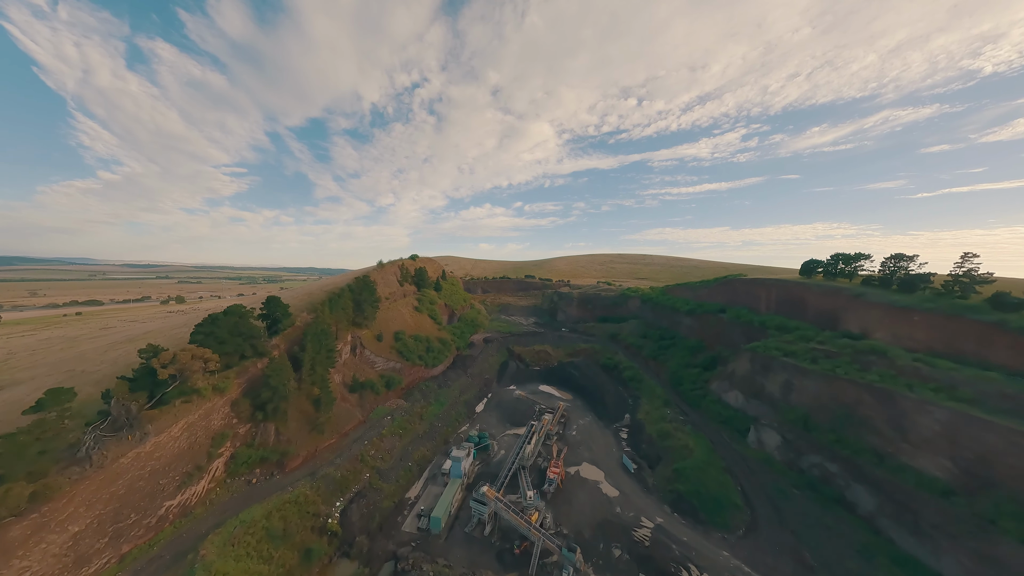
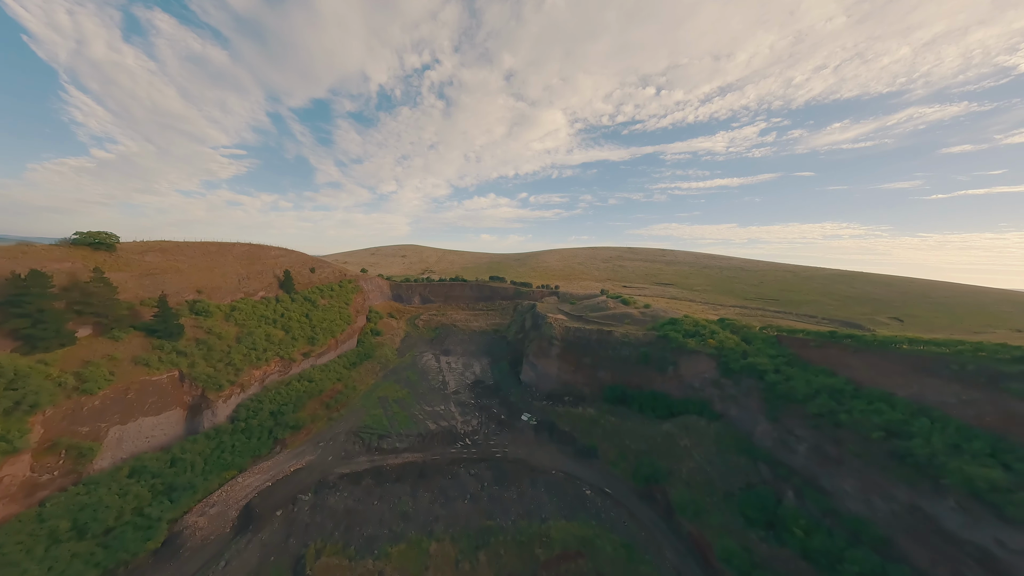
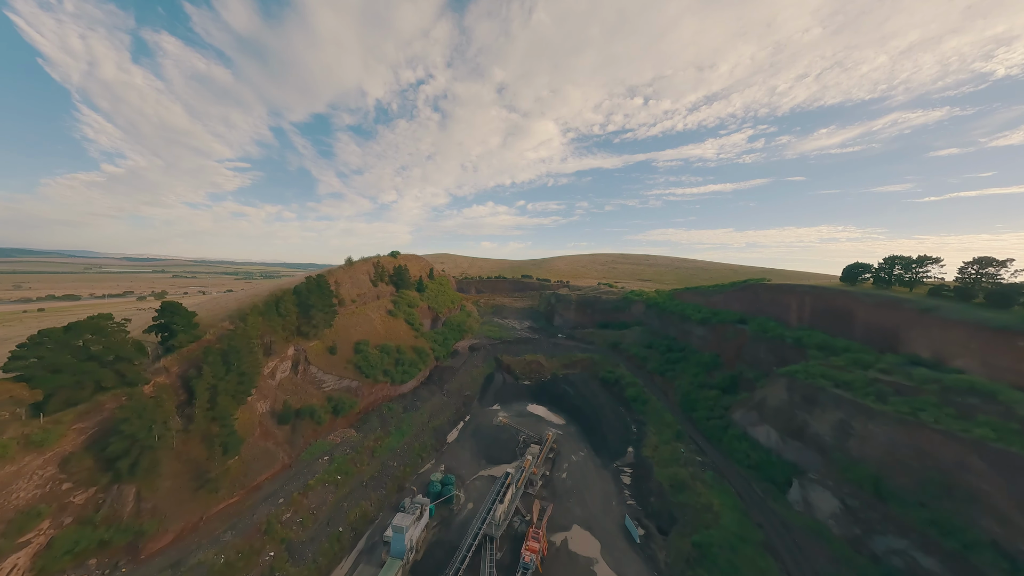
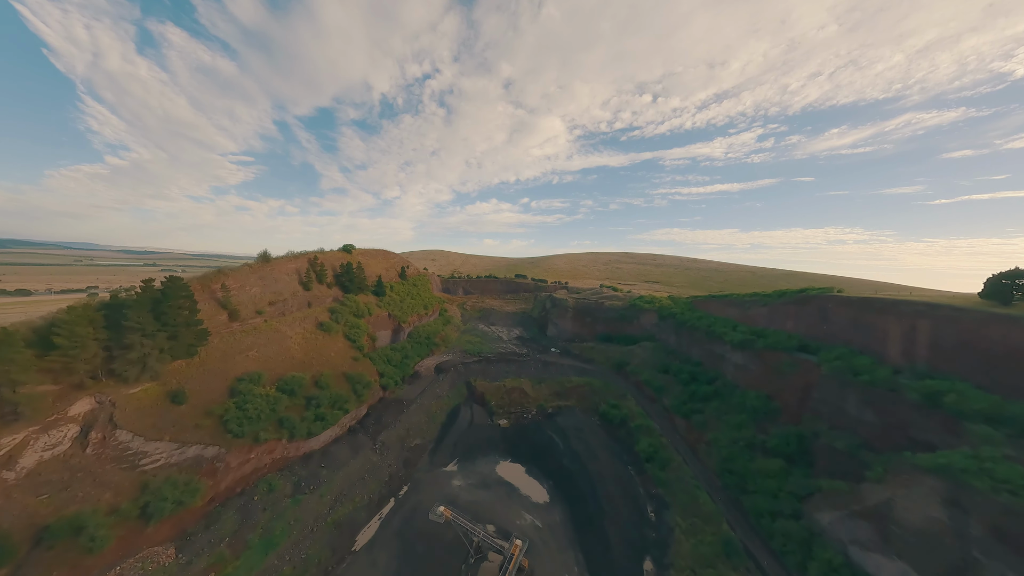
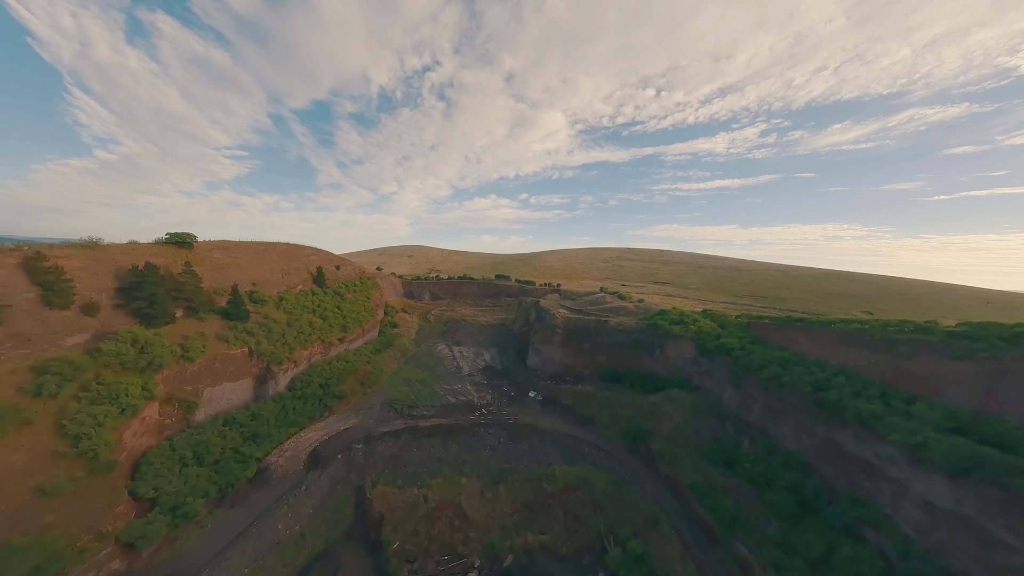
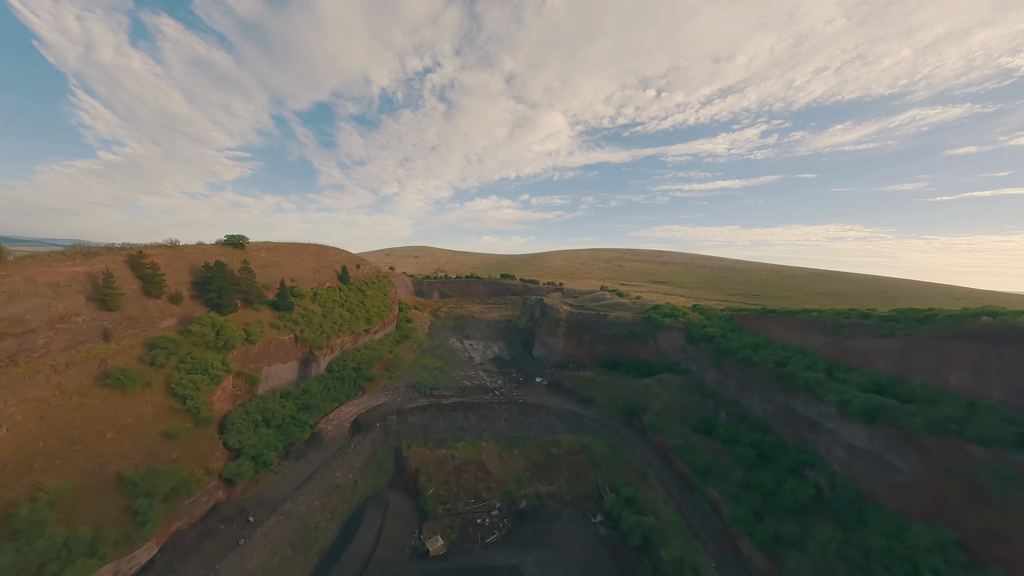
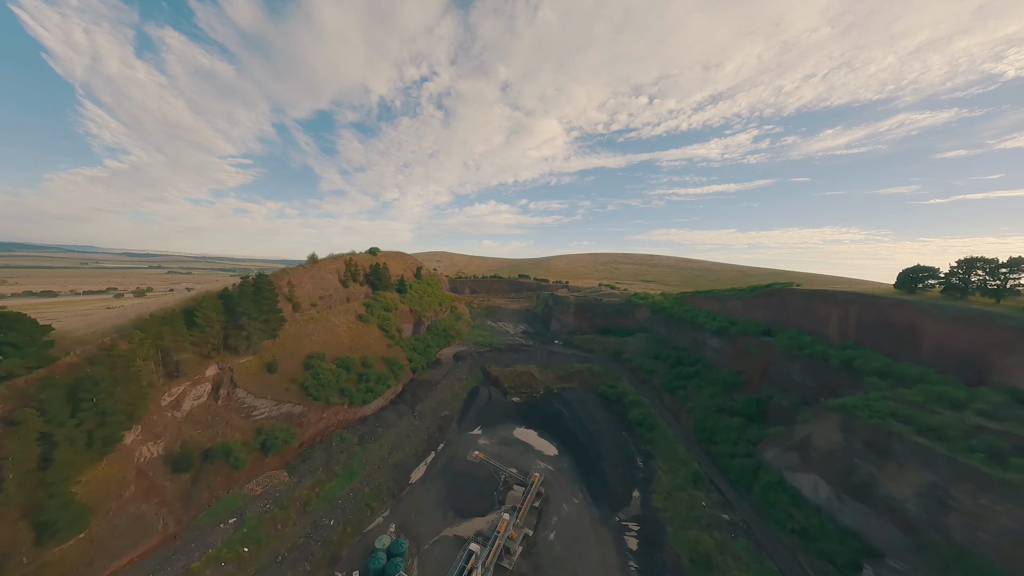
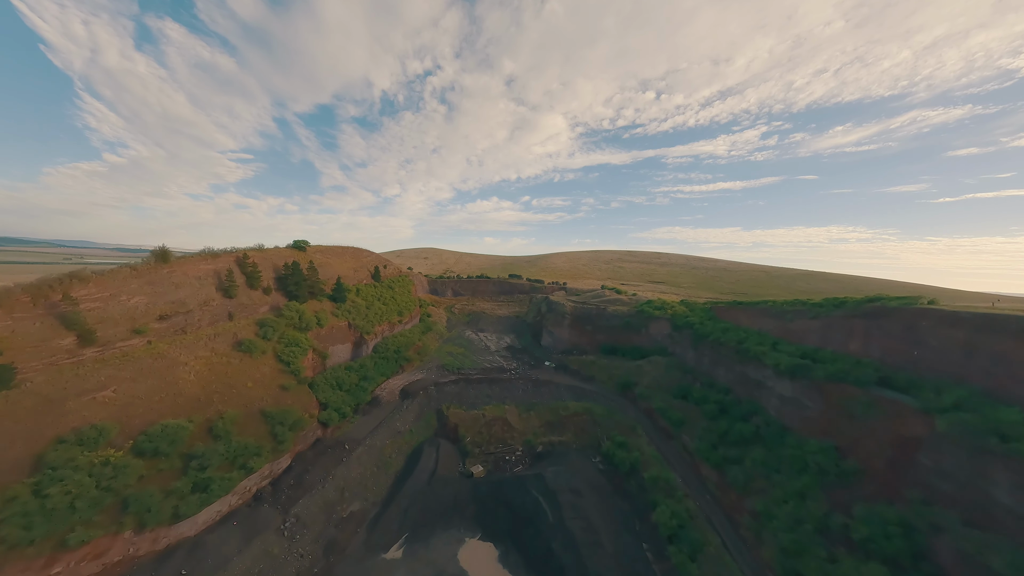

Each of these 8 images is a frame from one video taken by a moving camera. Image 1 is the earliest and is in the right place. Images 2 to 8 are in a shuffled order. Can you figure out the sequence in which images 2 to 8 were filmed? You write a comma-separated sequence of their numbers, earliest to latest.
3, 7, 4, 8, 6, 5, 2
